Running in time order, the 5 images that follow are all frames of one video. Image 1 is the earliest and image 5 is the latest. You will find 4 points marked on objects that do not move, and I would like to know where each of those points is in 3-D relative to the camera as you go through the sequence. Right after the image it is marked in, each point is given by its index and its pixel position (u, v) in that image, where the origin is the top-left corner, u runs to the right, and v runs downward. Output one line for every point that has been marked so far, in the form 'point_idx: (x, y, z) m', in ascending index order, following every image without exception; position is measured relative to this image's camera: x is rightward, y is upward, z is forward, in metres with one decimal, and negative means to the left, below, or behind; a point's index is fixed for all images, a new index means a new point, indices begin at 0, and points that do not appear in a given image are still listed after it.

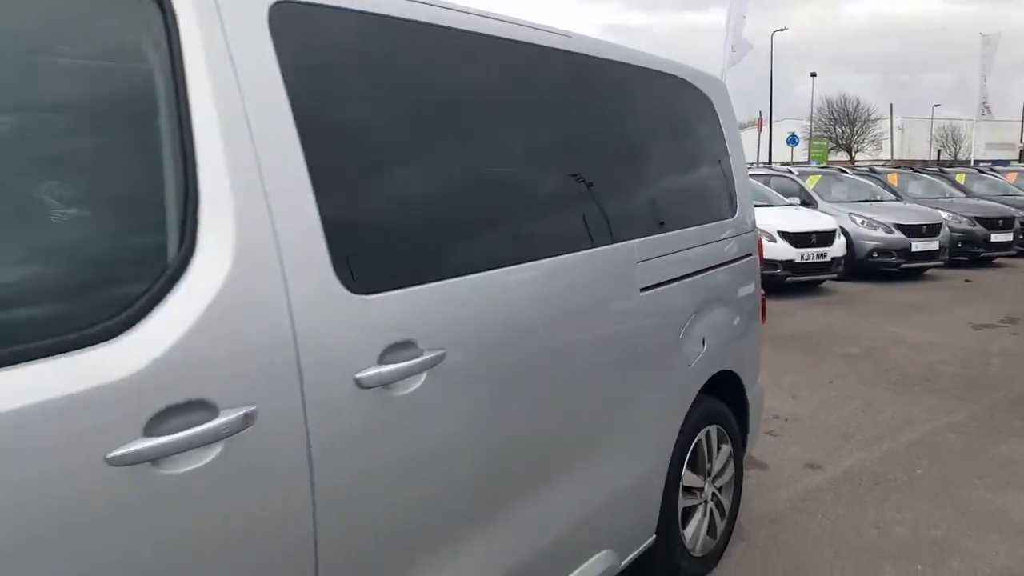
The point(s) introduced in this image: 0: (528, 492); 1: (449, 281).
0: (0.0, -0.6, +2.1) m
1: (-0.2, 0.0, +1.8) m
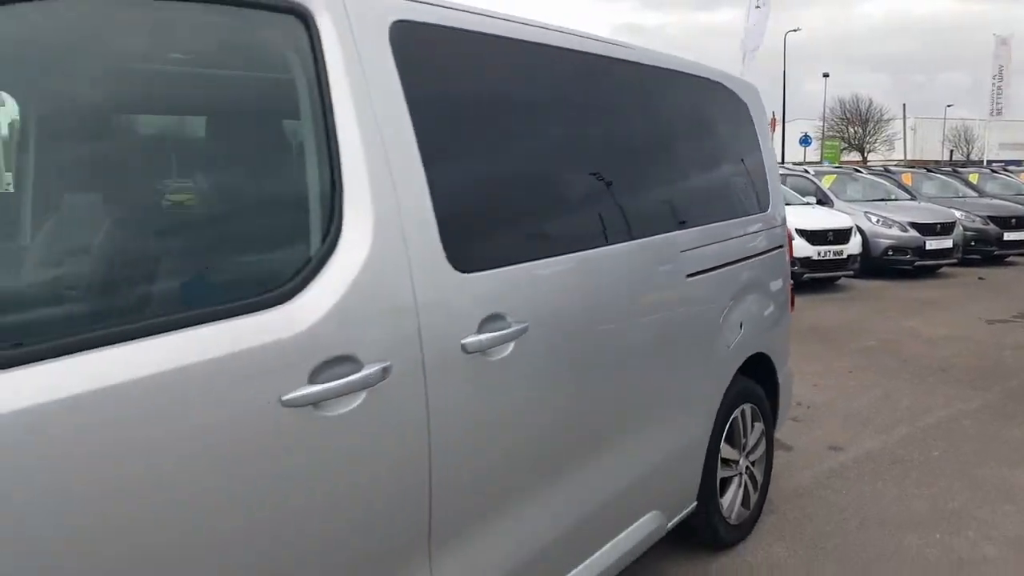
0: (+0.2, -0.5, +2.3) m
1: (0.0, +0.1, +2.0) m
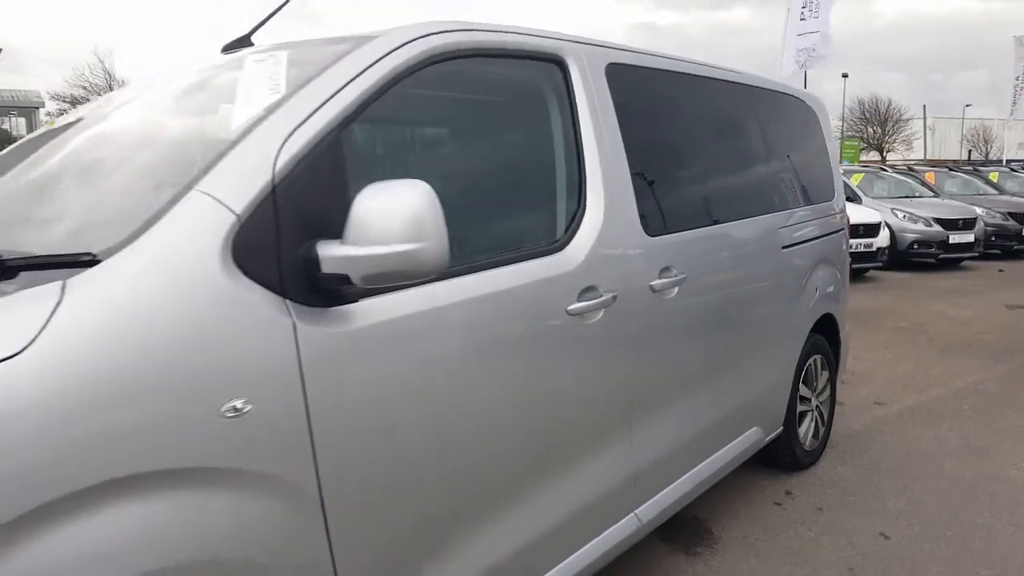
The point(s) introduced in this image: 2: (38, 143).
0: (+0.8, -0.4, +3.1) m
1: (+0.6, +0.2, +2.8) m
2: (-1.4, +0.4, +2.3) m
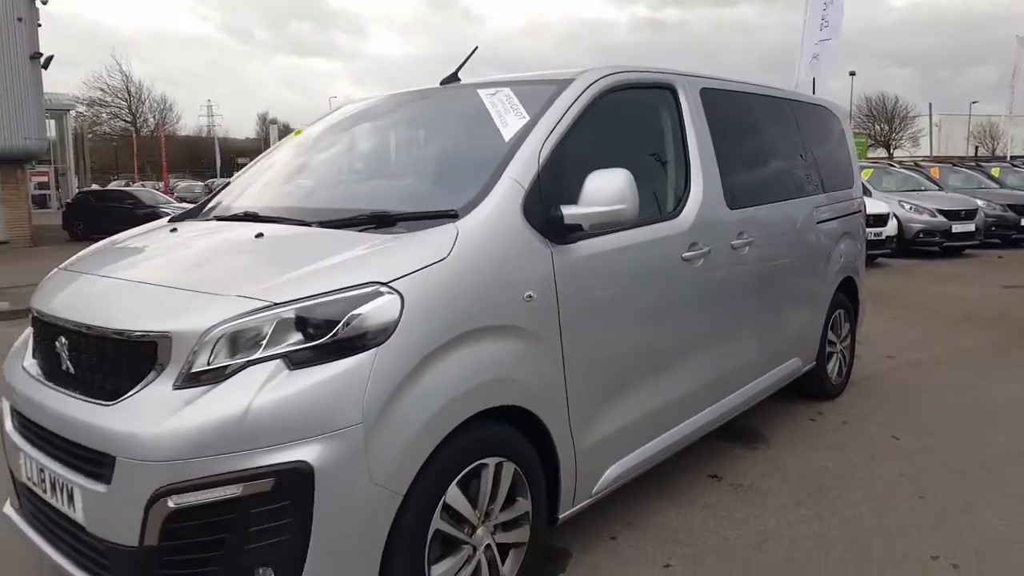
0: (+1.4, -0.2, +4.2) m
1: (+1.2, +0.4, +3.9) m
2: (-0.8, +0.6, +3.4) m
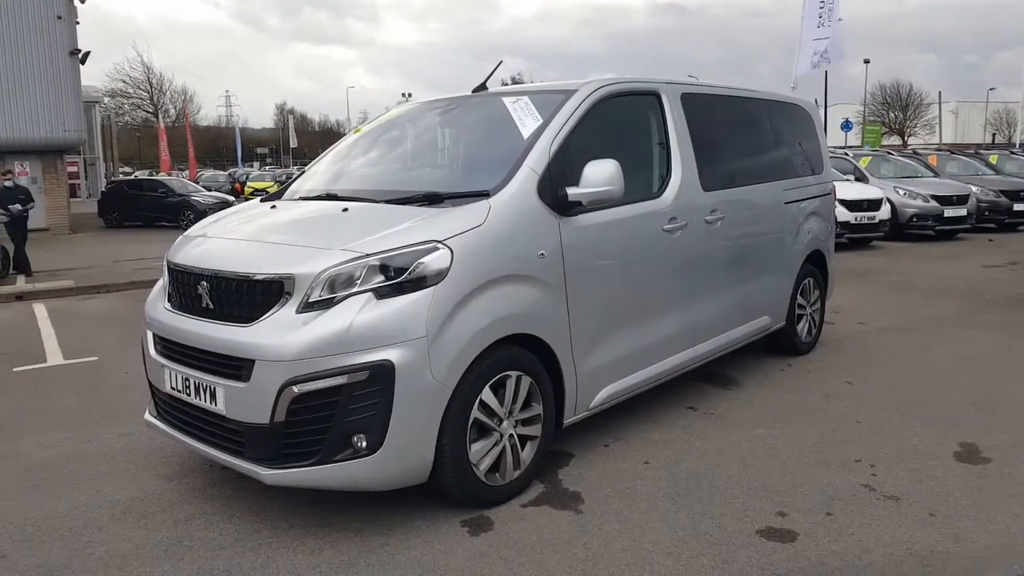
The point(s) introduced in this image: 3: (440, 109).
0: (+1.5, 0.0, +5.1) m
1: (+1.3, +0.6, +4.8) m
2: (-0.7, +0.8, +4.3) m
3: (-0.4, +1.0, +4.4) m
